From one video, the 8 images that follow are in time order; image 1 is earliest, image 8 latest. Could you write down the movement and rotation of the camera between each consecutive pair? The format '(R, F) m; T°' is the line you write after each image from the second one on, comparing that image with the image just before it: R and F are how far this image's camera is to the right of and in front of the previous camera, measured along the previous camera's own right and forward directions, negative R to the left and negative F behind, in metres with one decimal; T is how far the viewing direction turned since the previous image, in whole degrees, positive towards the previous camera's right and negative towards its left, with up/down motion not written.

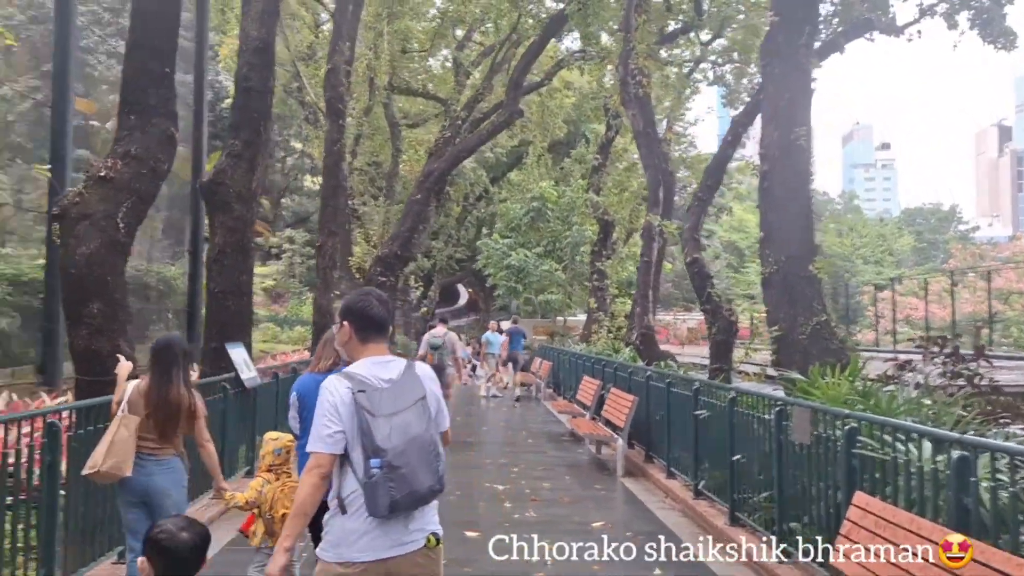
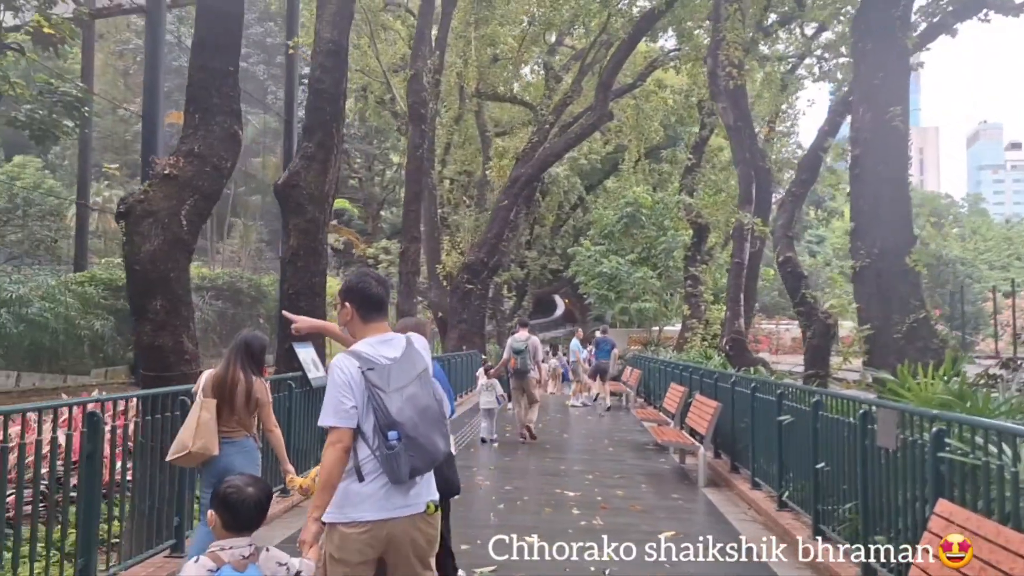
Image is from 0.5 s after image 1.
(+0.3, +0.4) m; -7°
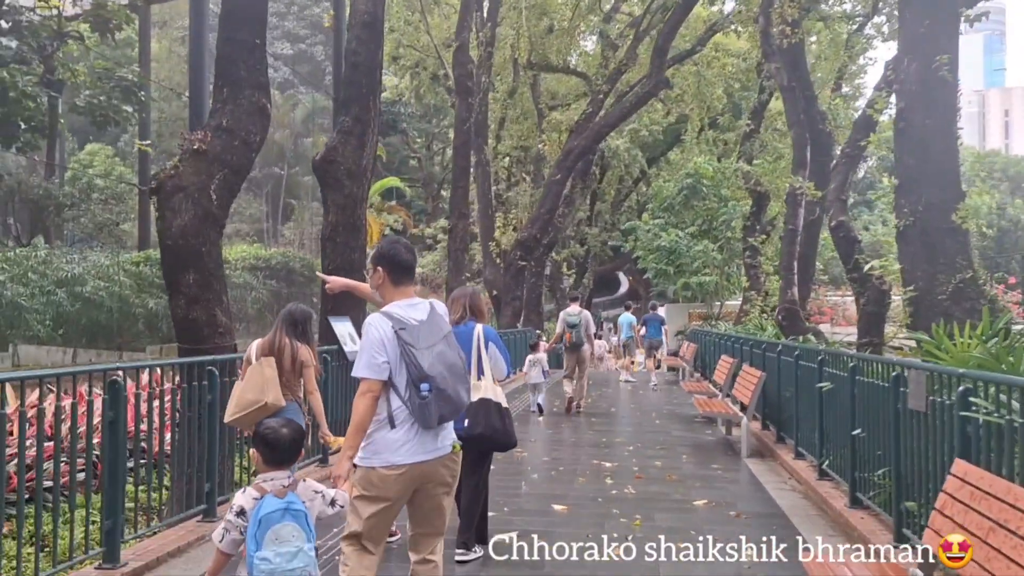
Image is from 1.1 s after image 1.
(+0.4, +0.1) m; -4°
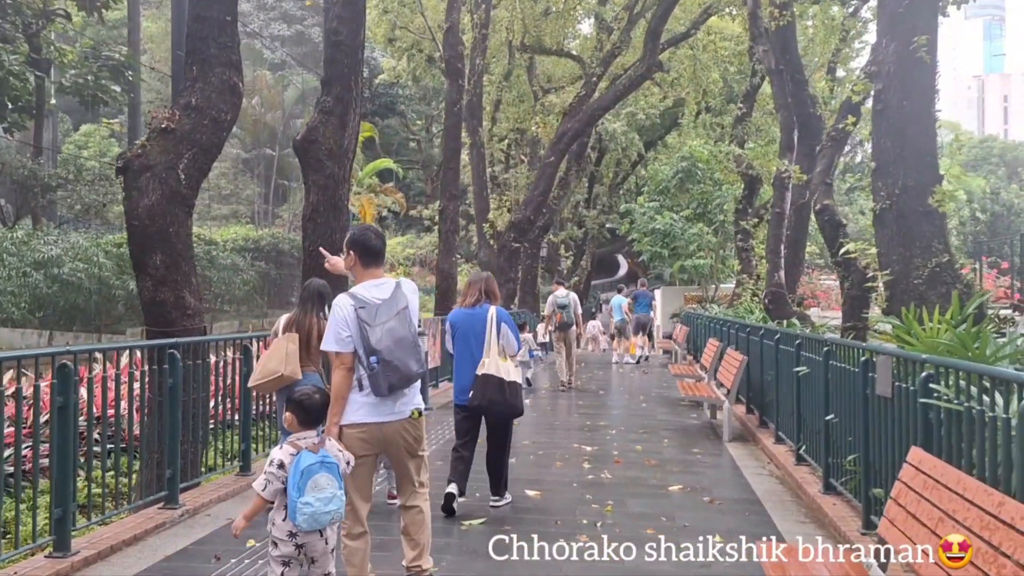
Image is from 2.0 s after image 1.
(+0.2, +0.1) m; 0°
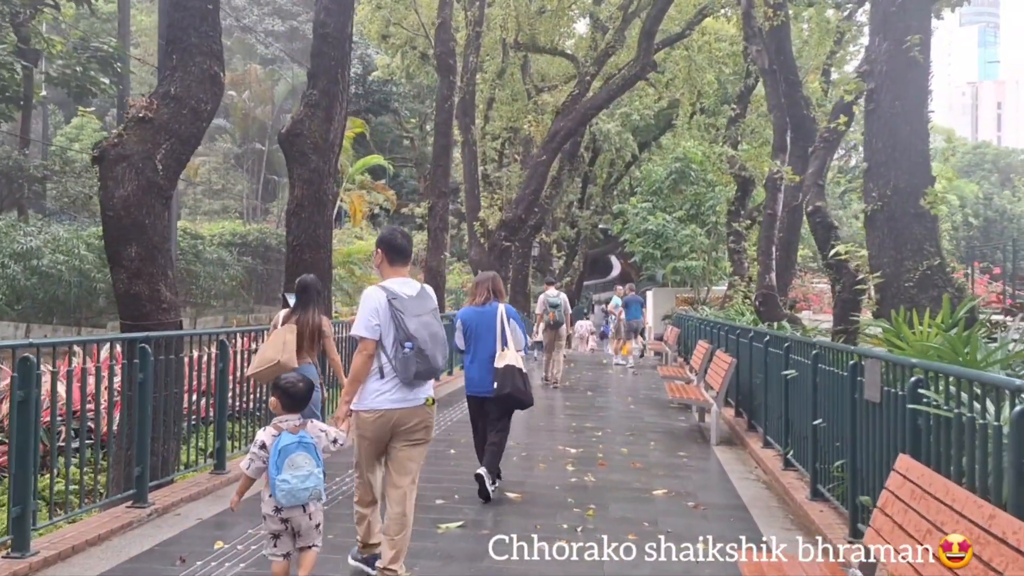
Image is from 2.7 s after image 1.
(+0.1, +0.2) m; 0°
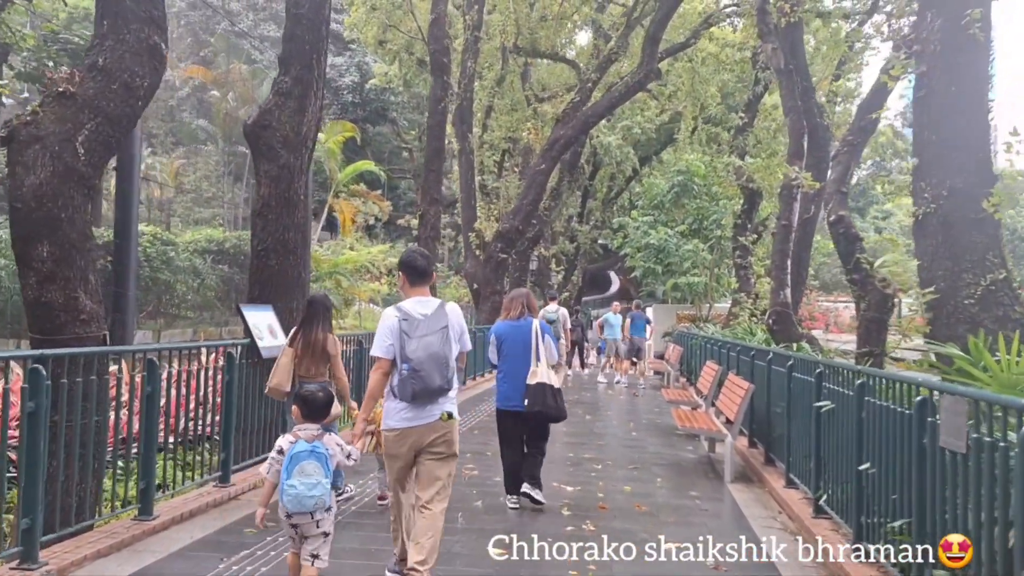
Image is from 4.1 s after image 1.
(+0.1, +1.2) m; 0°
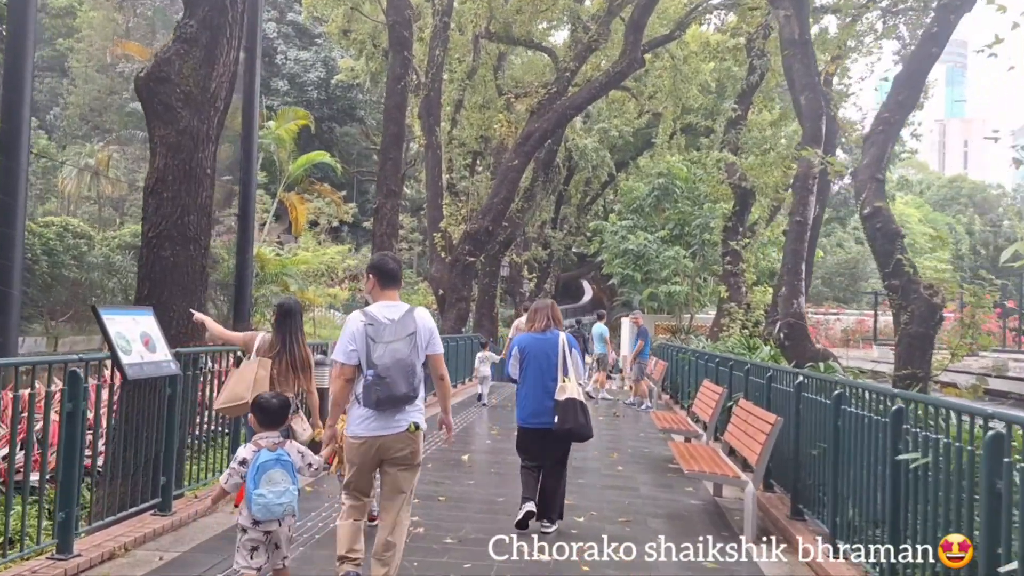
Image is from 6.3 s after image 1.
(+0.1, +2.1) m; +2°
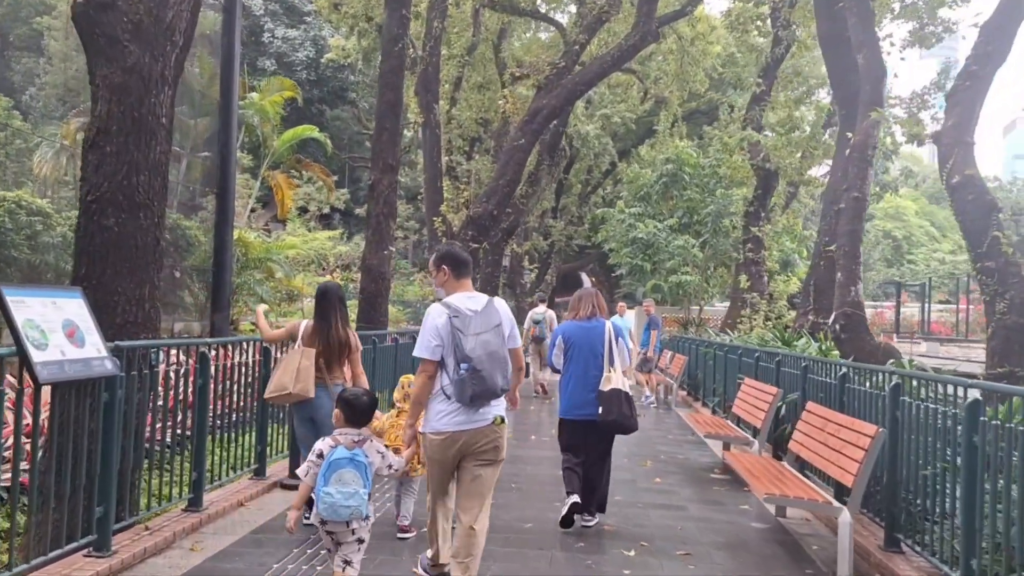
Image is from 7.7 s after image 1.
(-0.3, +1.5) m; +1°
